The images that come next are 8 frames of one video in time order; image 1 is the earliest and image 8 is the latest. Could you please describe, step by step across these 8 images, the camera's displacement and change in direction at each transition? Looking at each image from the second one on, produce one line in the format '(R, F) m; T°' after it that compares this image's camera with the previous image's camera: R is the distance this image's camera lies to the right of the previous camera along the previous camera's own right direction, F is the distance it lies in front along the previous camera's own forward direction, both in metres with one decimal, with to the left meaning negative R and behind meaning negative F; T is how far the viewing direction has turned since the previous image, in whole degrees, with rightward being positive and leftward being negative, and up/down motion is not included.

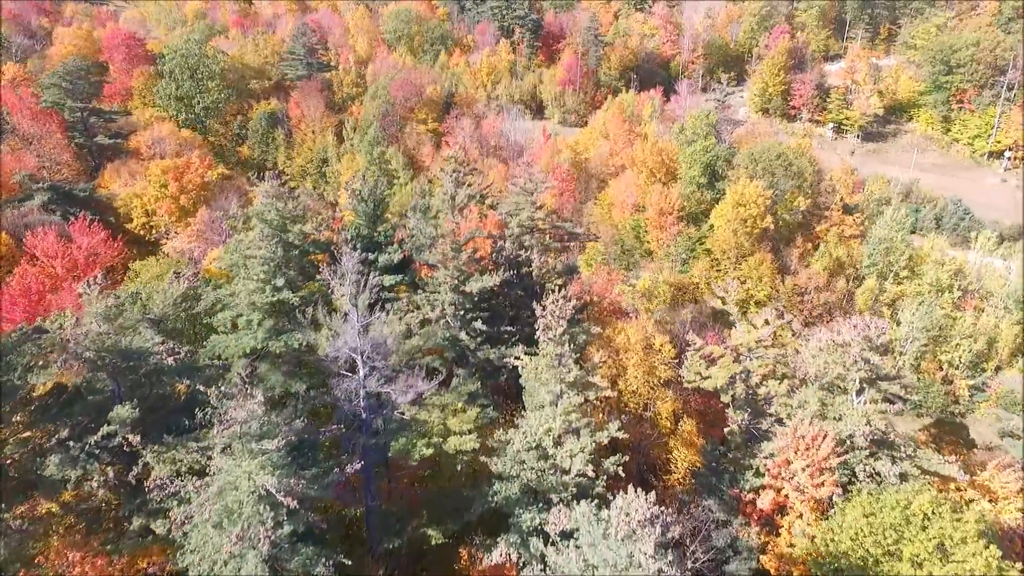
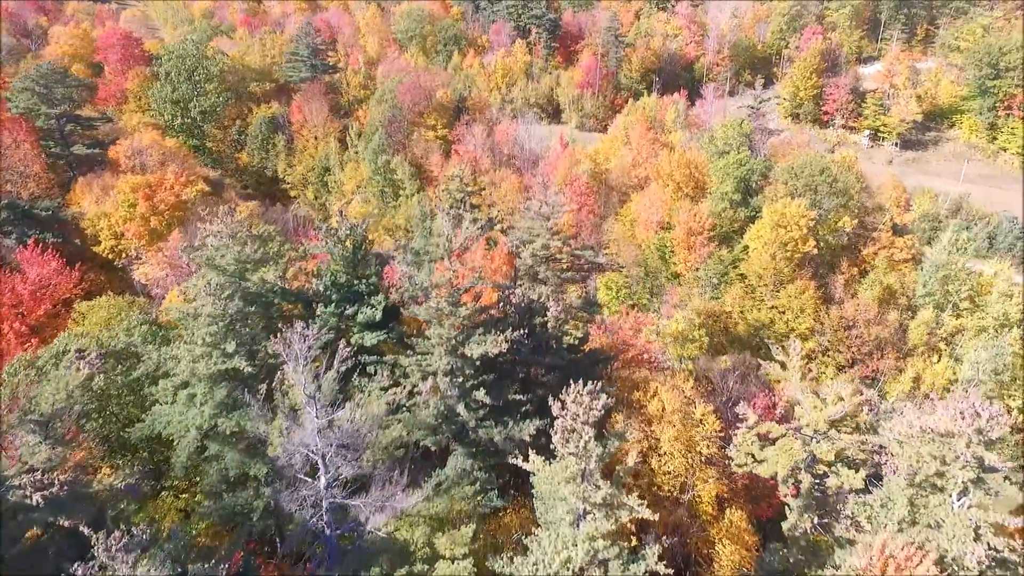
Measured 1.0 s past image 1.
(+0.1, +4.9) m; -1°
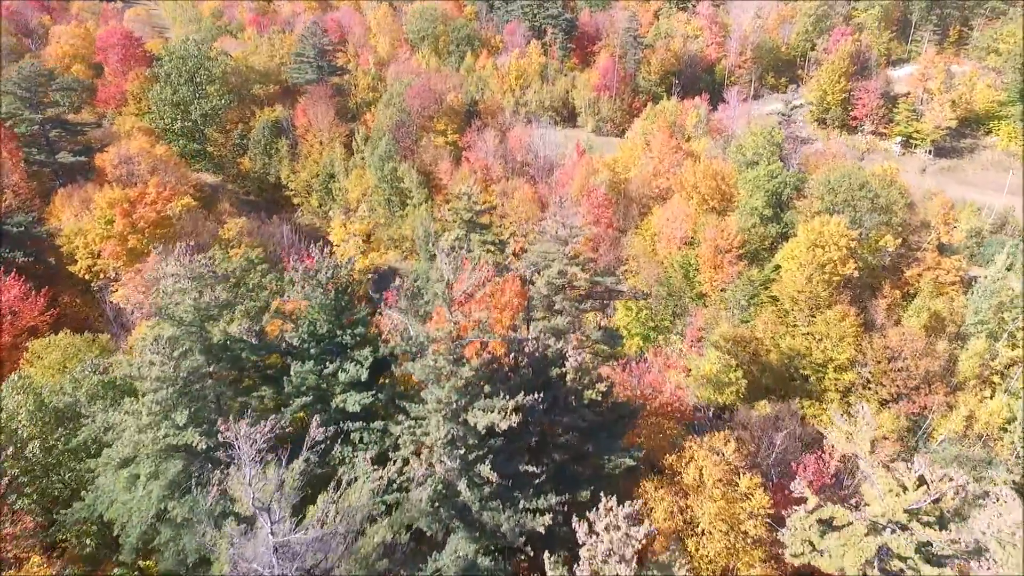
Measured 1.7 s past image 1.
(-0.1, +3.5) m; -1°
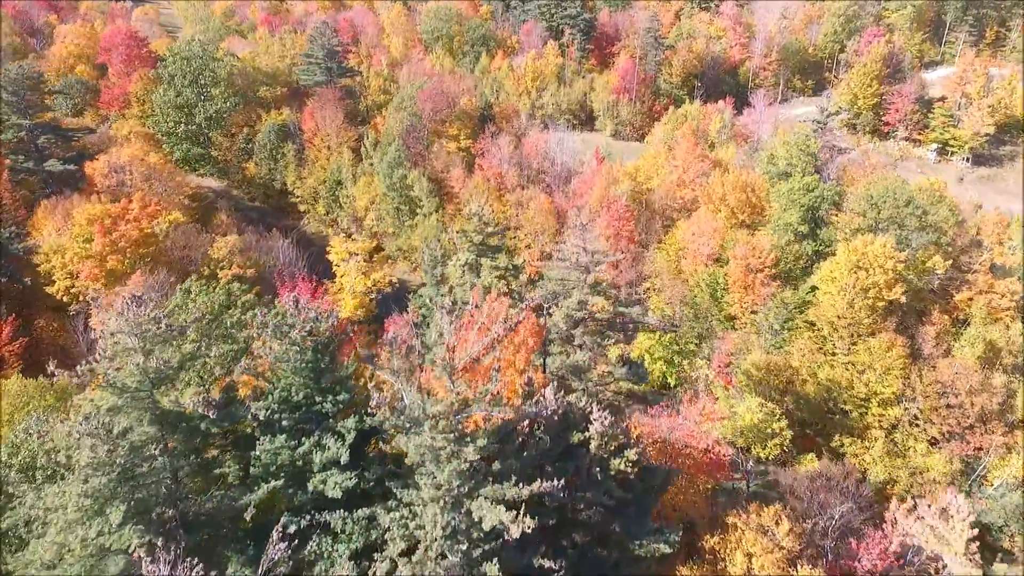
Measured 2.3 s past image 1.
(-0.1, +3.2) m; -1°
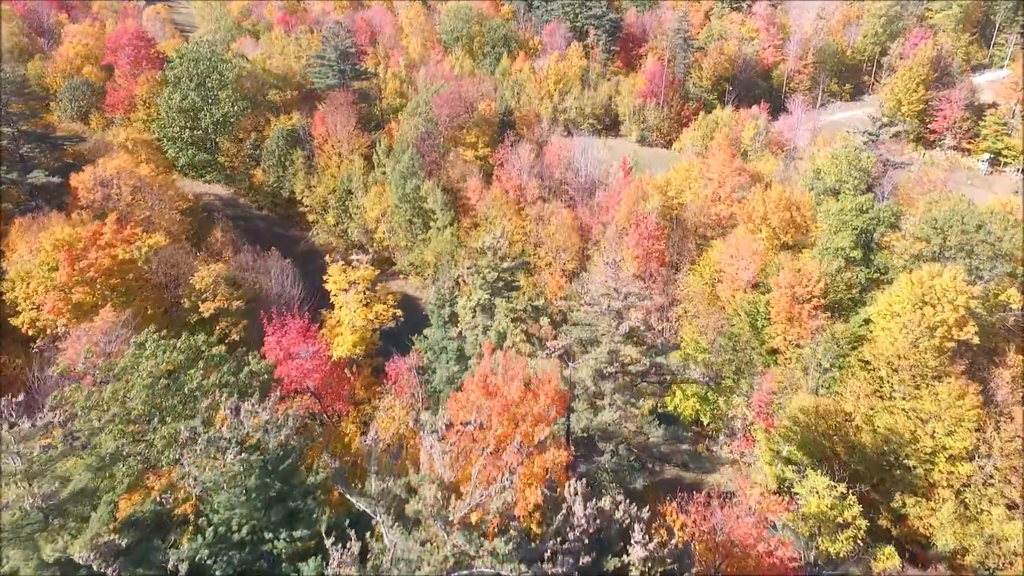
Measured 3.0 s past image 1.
(0.0, +3.9) m; -2°
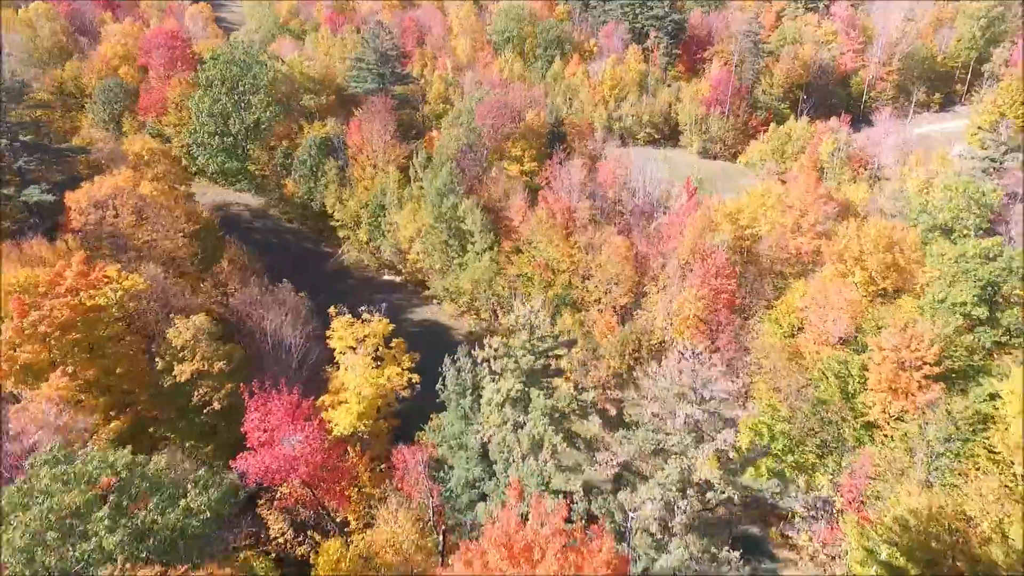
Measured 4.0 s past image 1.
(0.0, +5.8) m; -4°
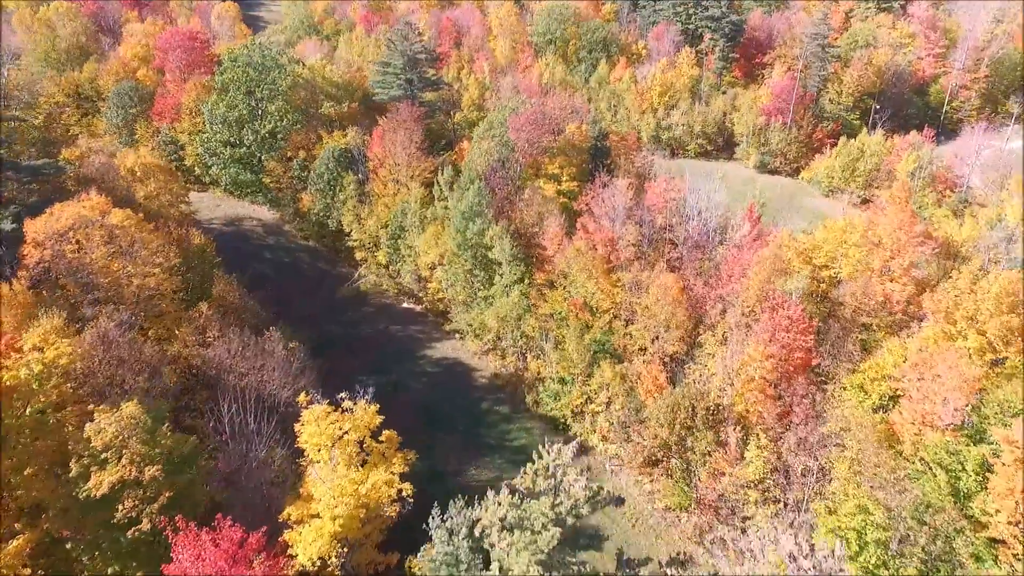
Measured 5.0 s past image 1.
(+0.3, +6.1) m; -3°
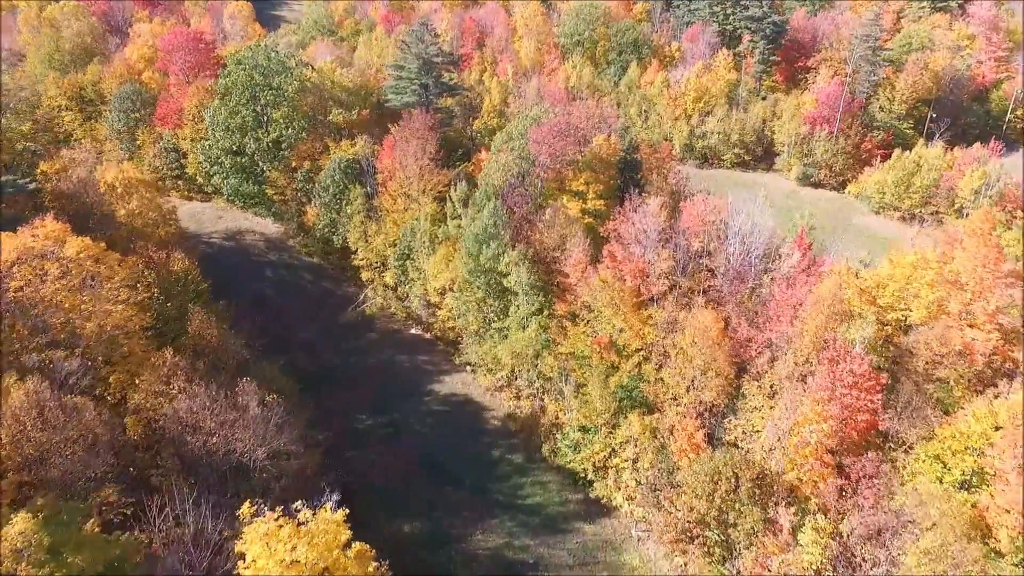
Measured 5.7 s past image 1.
(+0.4, +4.6) m; -2°
